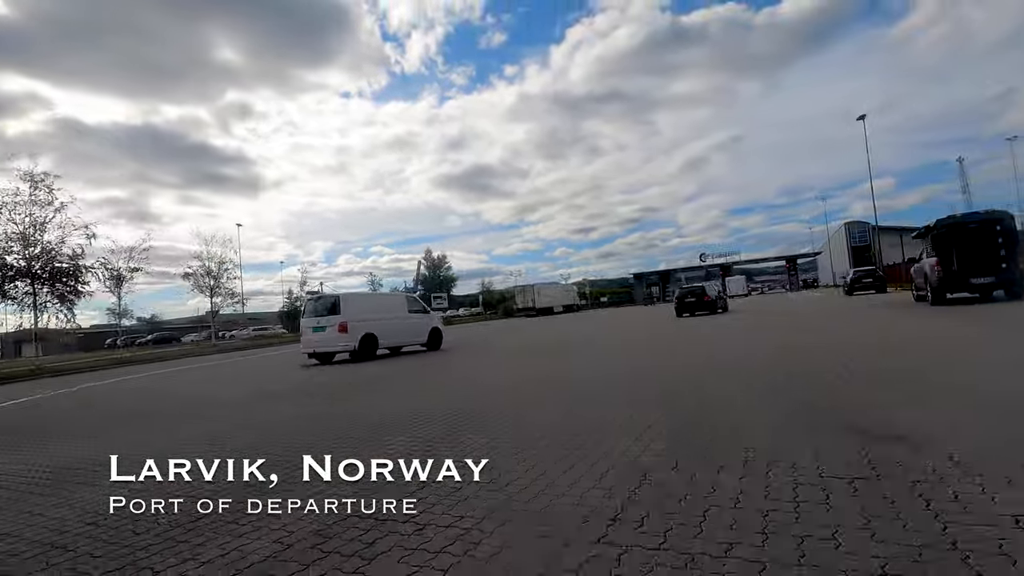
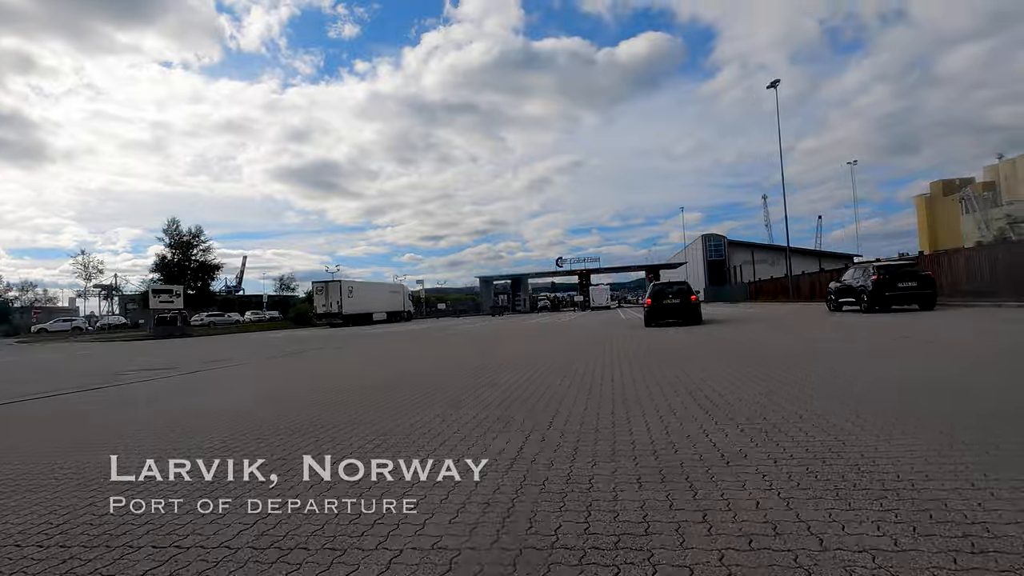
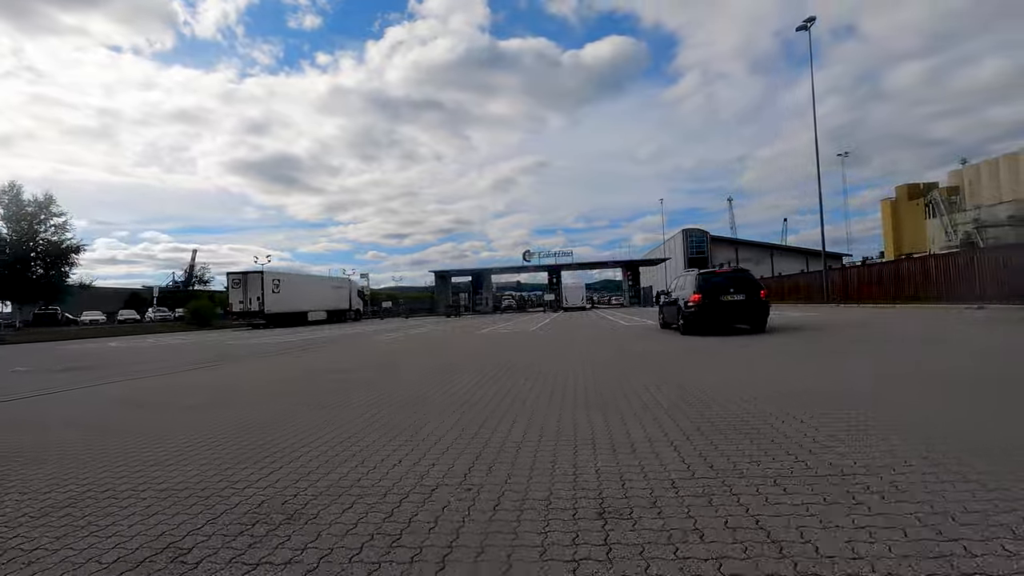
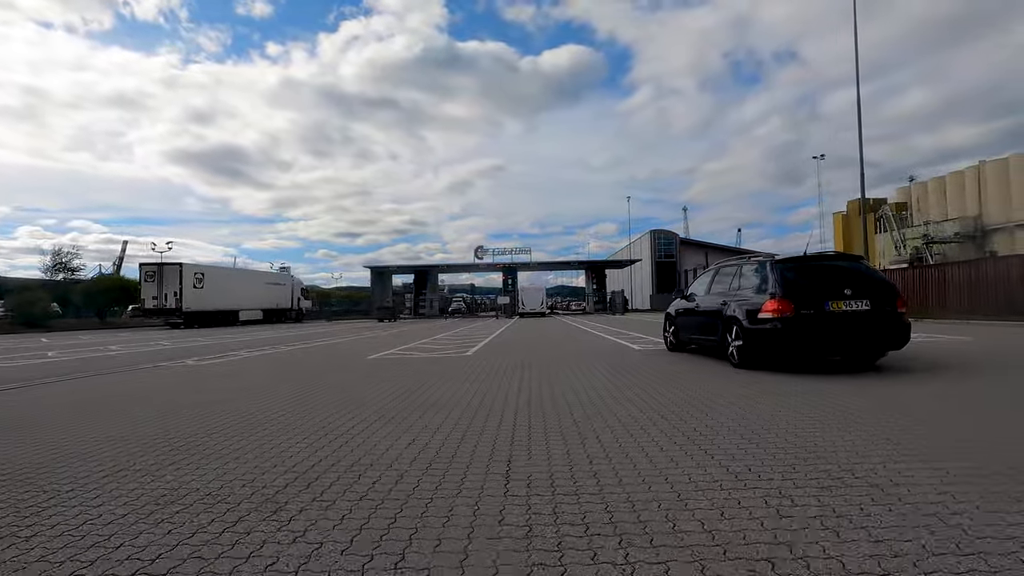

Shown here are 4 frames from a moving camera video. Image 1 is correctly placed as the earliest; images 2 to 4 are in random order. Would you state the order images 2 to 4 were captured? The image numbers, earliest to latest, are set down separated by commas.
2, 3, 4
